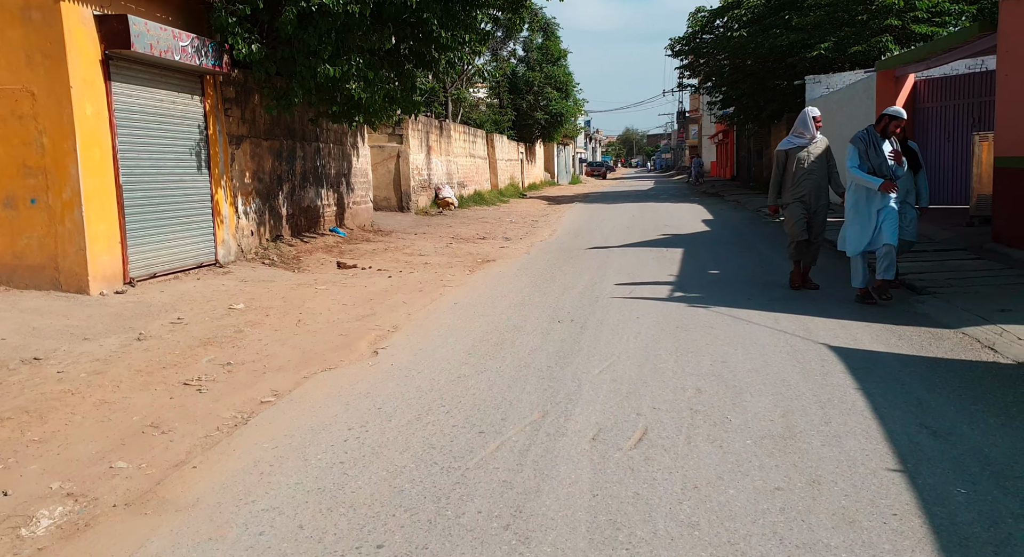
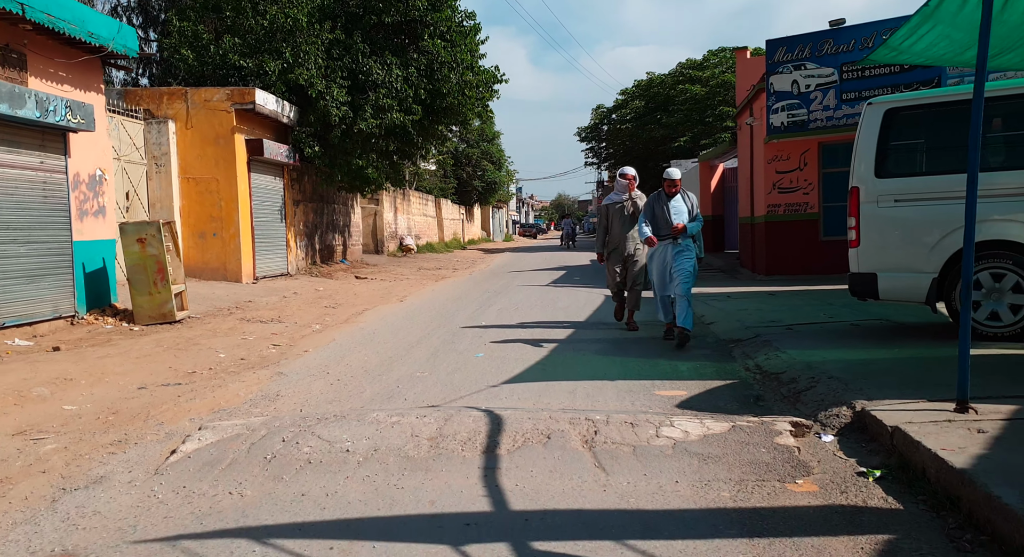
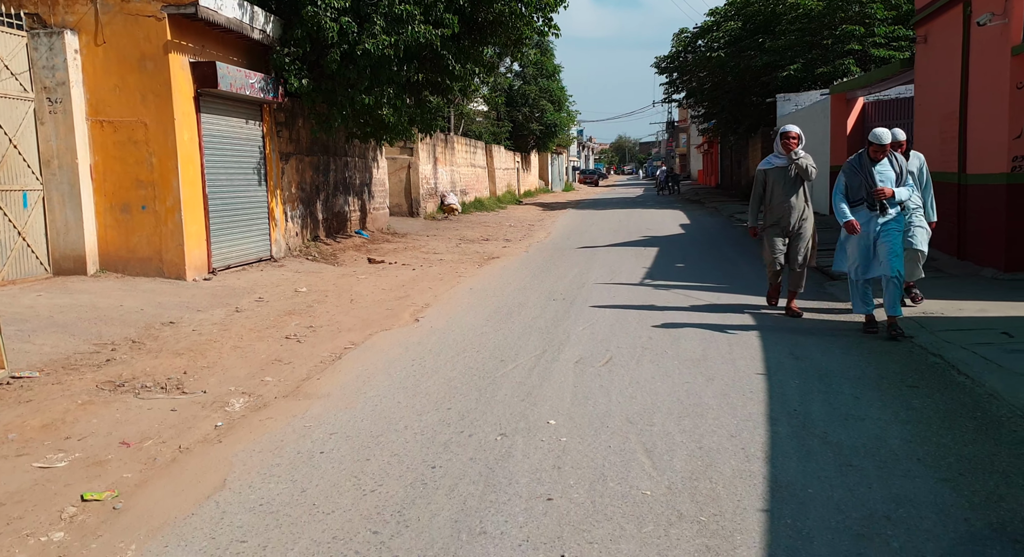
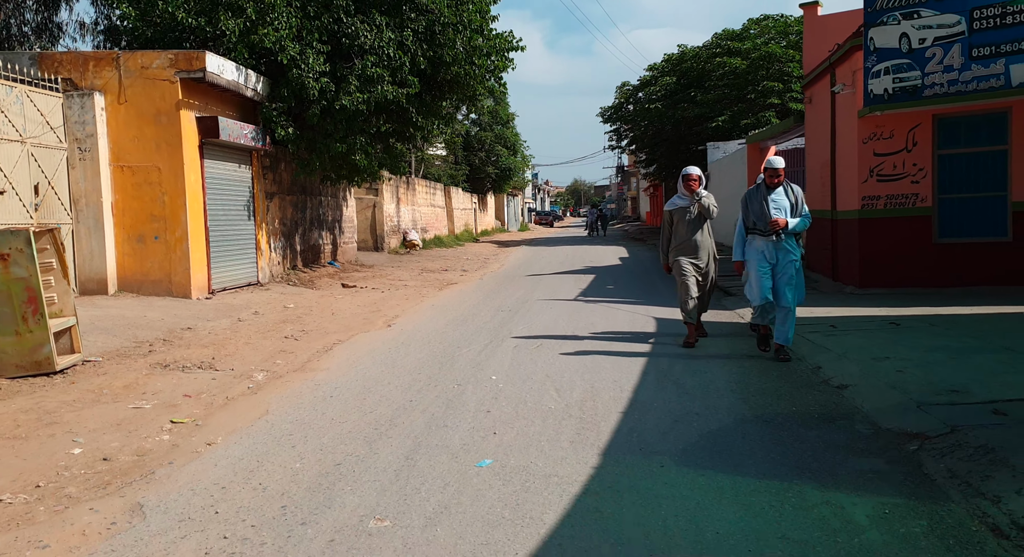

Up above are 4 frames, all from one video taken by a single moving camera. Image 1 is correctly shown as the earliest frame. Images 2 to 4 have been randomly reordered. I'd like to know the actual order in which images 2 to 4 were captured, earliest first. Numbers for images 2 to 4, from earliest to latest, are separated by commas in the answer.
3, 4, 2
